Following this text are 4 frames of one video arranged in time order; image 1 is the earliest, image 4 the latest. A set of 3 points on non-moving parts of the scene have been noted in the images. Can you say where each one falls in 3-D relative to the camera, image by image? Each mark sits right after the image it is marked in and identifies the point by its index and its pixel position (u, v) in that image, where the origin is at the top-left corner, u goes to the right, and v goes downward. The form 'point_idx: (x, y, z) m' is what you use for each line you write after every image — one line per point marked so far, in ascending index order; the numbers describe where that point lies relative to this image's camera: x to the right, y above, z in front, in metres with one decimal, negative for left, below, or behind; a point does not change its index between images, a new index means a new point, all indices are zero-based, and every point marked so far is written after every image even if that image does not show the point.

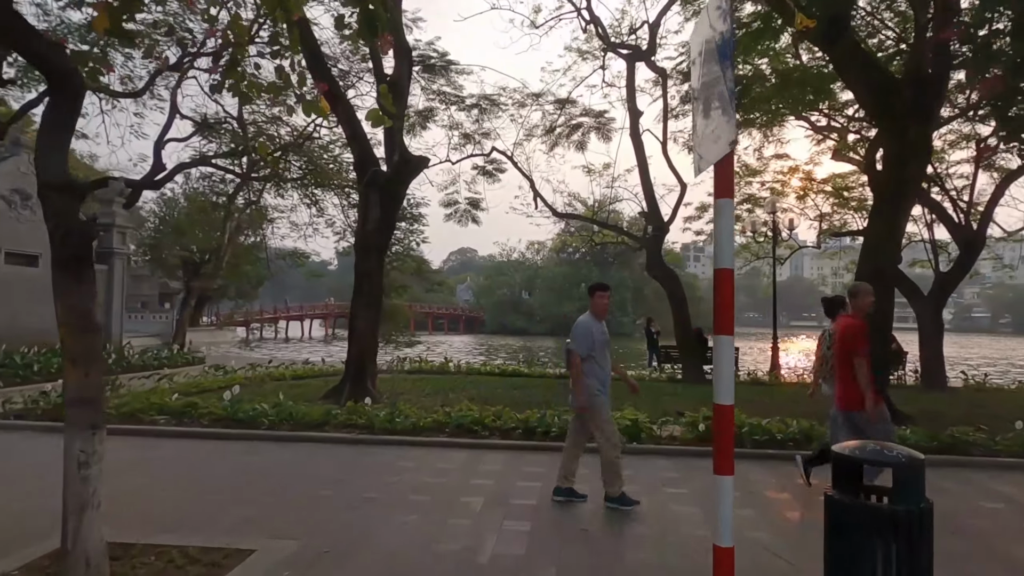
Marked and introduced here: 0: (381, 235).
0: (-2.3, +0.9, +11.5) m
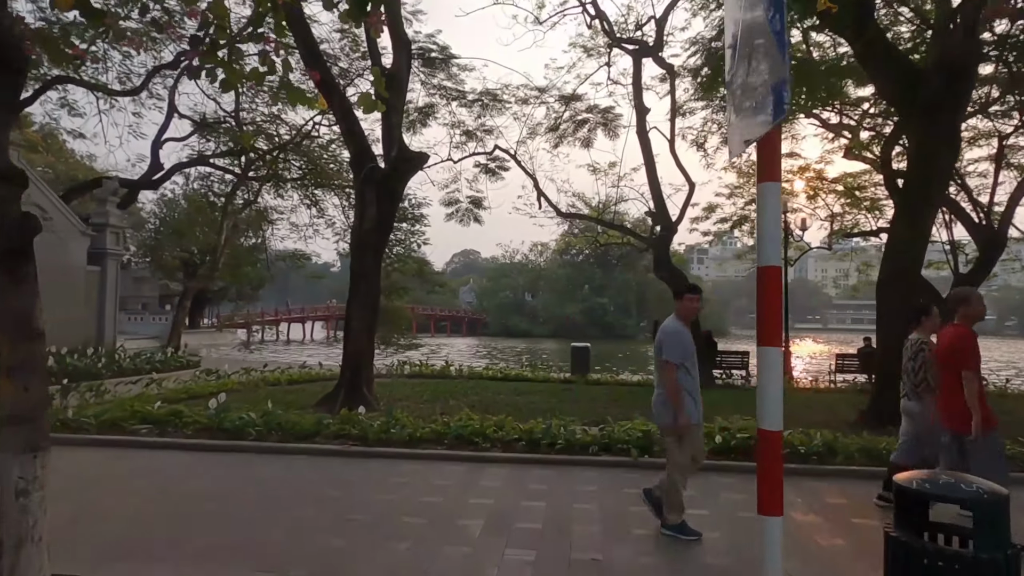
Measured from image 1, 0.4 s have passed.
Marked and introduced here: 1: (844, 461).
0: (-2.2, +0.9, +11.0) m
1: (+3.7, -1.9, +7.3) m
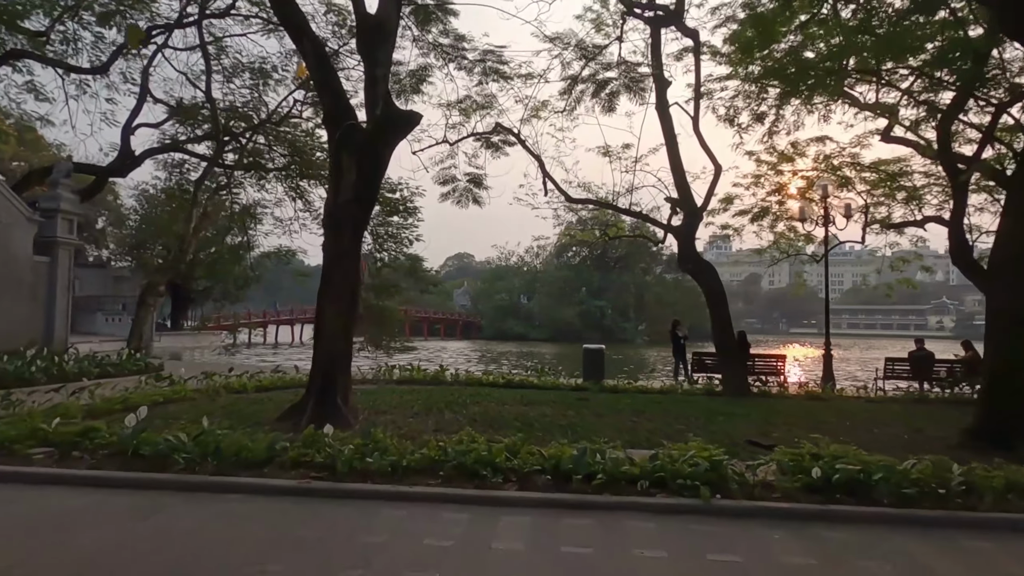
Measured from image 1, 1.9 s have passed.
0: (-2.1, +1.1, +8.9) m
1: (+3.9, -1.7, +5.3) m
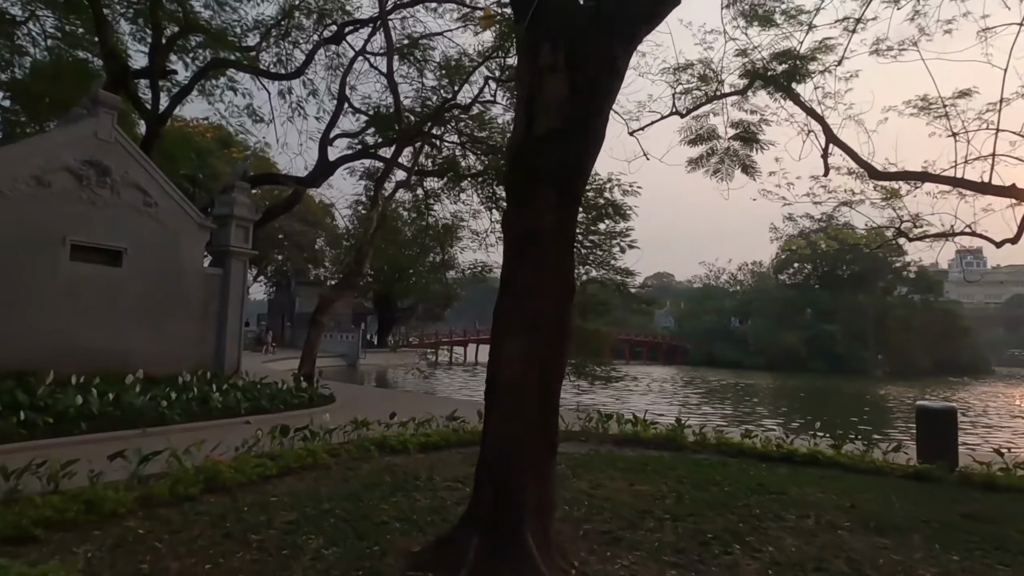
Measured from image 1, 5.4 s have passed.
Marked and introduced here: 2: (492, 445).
0: (+0.4, +1.0, +4.6) m
1: (+5.0, -1.7, -0.6) m
2: (-0.1, -1.0, +4.3) m
